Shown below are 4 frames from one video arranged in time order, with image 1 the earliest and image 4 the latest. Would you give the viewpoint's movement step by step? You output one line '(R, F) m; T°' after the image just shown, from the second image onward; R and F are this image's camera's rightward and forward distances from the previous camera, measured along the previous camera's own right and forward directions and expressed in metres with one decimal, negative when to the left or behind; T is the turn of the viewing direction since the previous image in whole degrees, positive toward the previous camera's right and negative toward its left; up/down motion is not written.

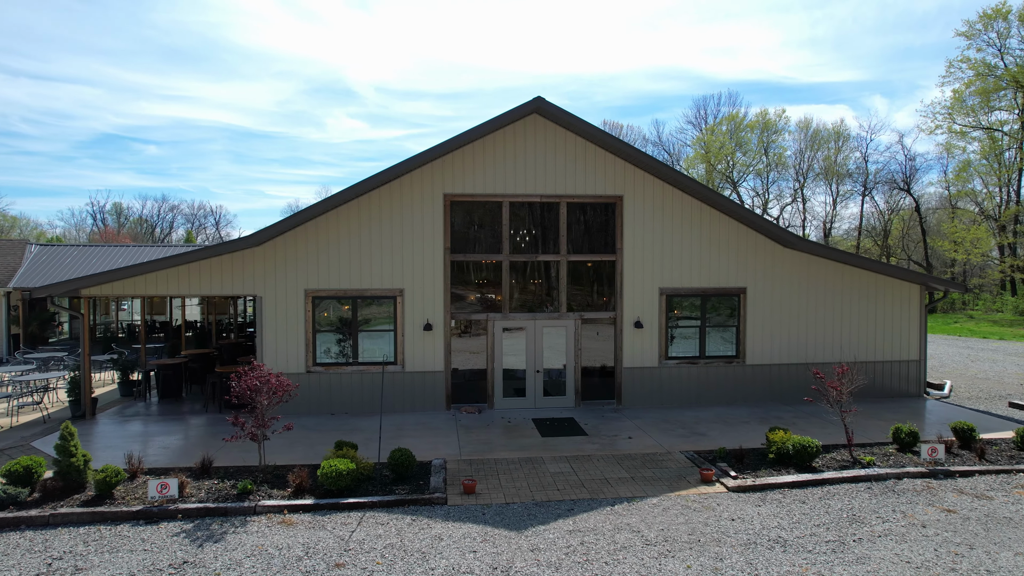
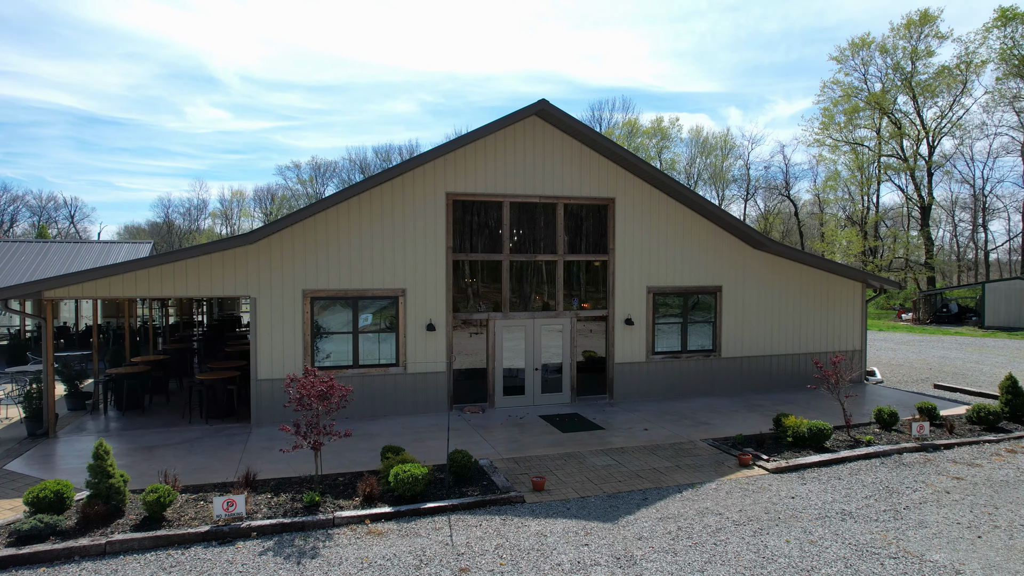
(-2.0, +0.1) m; +11°
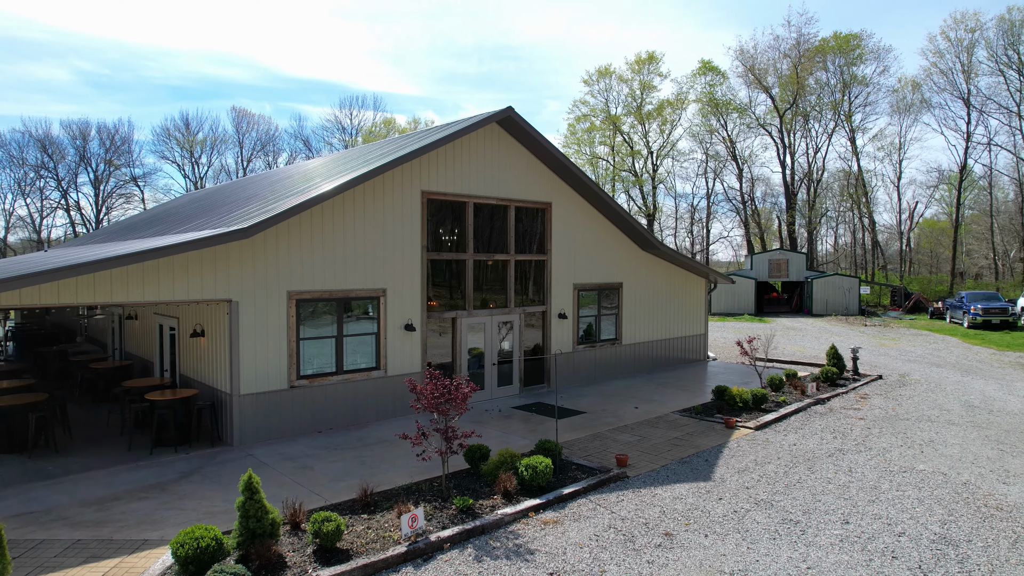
(-4.2, +0.5) m; +25°
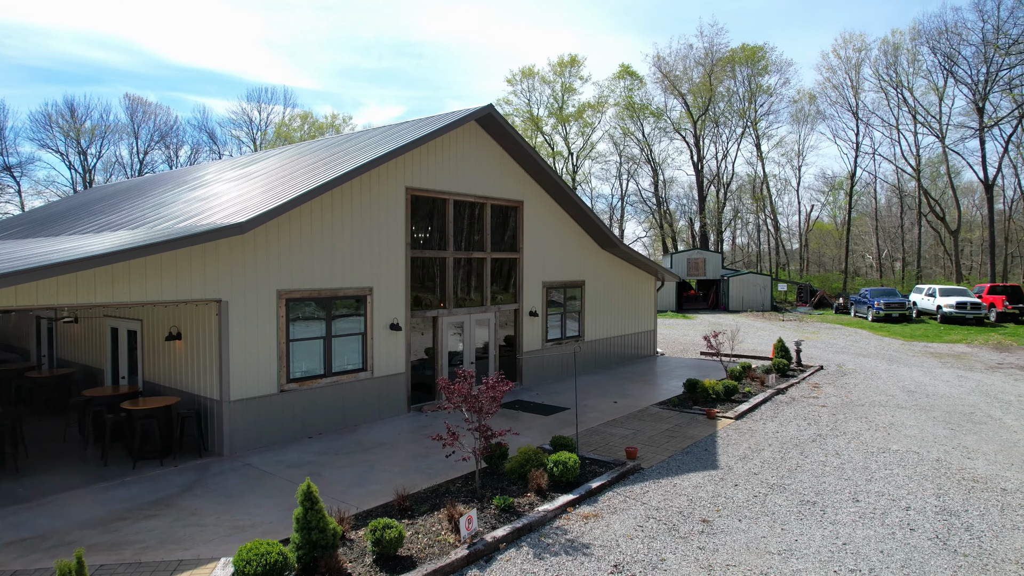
(-1.3, +0.1) m; +8°
